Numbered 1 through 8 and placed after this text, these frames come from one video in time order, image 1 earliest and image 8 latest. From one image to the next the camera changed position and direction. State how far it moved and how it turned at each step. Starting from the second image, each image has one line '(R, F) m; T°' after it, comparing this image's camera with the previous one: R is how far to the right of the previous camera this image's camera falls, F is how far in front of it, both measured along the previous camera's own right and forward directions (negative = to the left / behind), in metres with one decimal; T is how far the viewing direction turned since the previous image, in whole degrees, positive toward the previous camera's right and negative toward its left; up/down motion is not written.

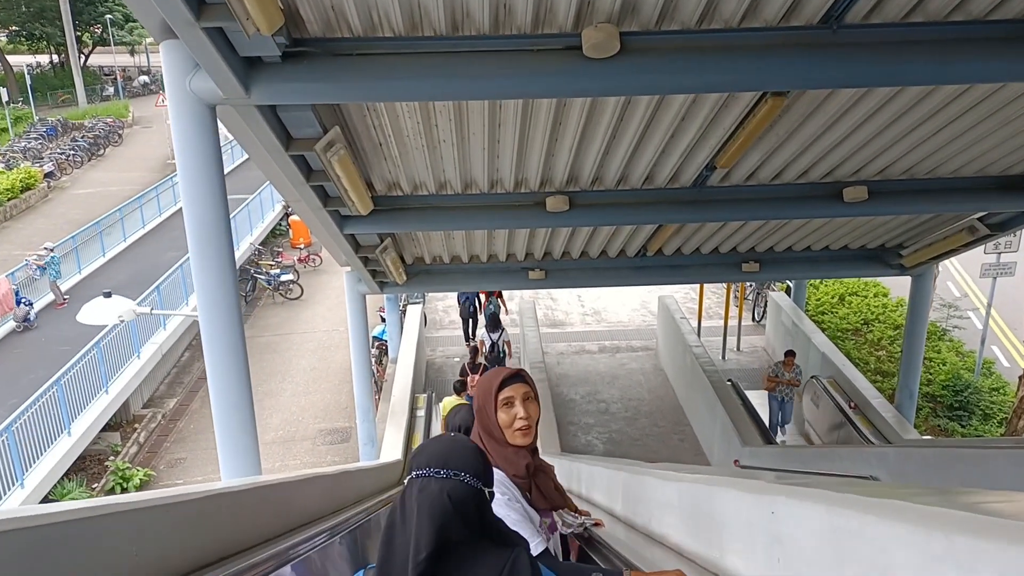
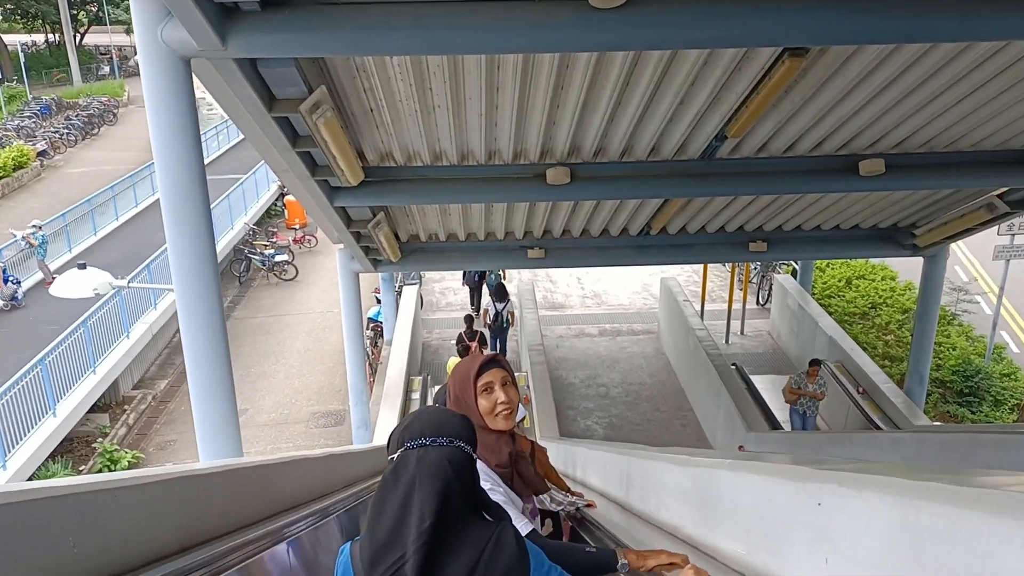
(0.0, +0.3) m; 0°
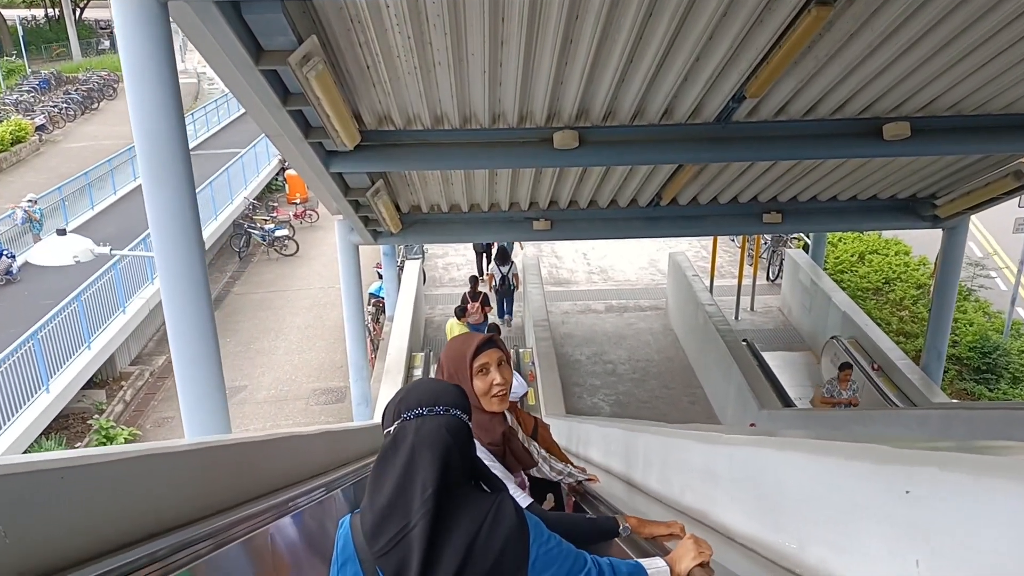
(0.0, +0.3) m; 0°
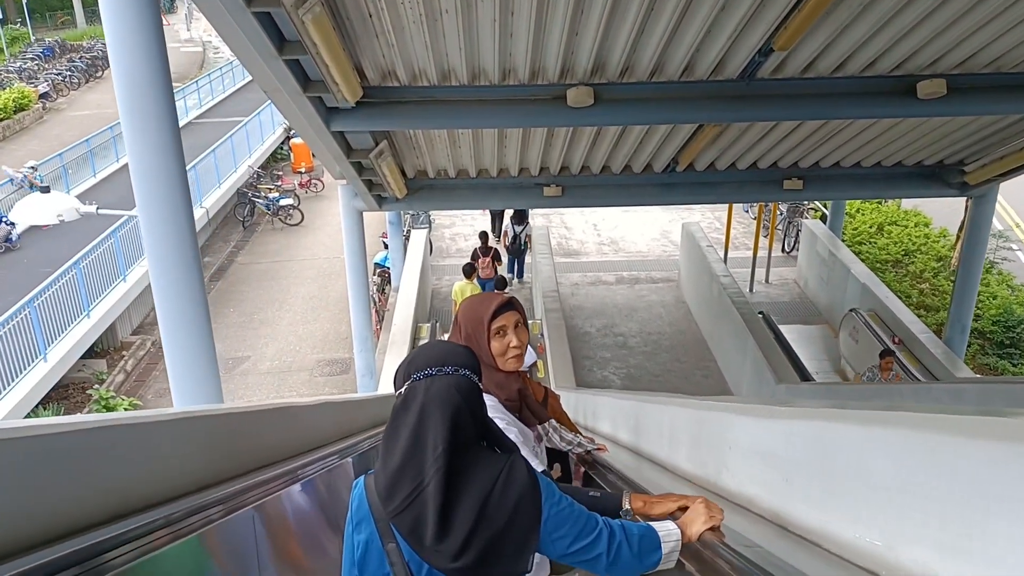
(0.0, +0.3) m; -1°
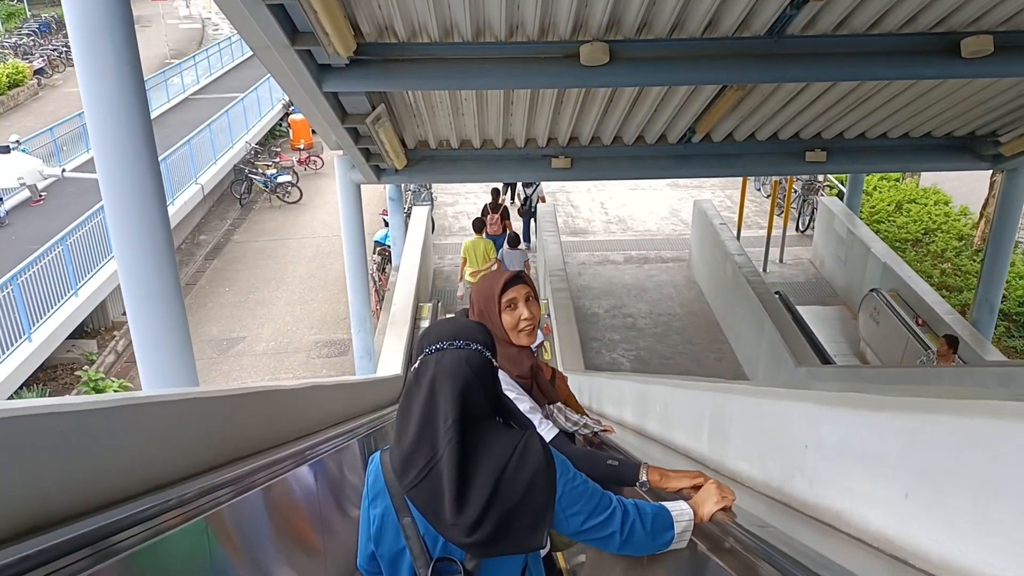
(0.0, +0.4) m; 0°
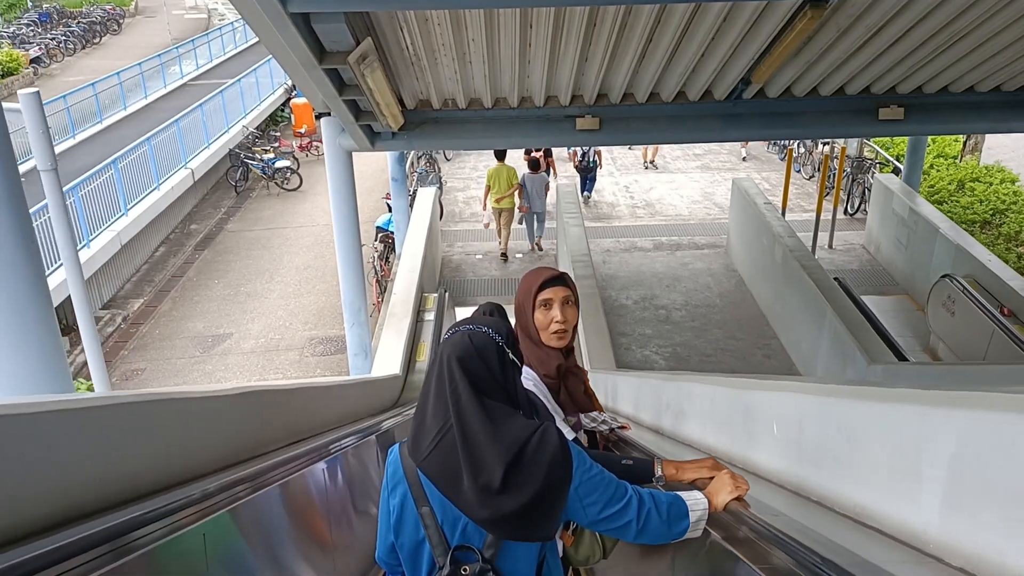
(0.0, +1.1) m; -1°
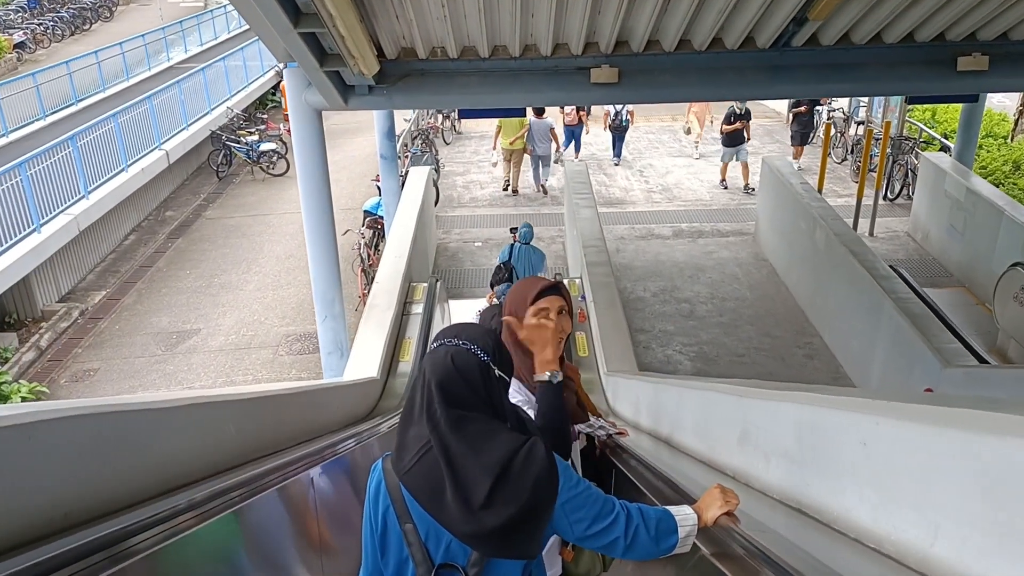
(0.0, +1.0) m; 0°
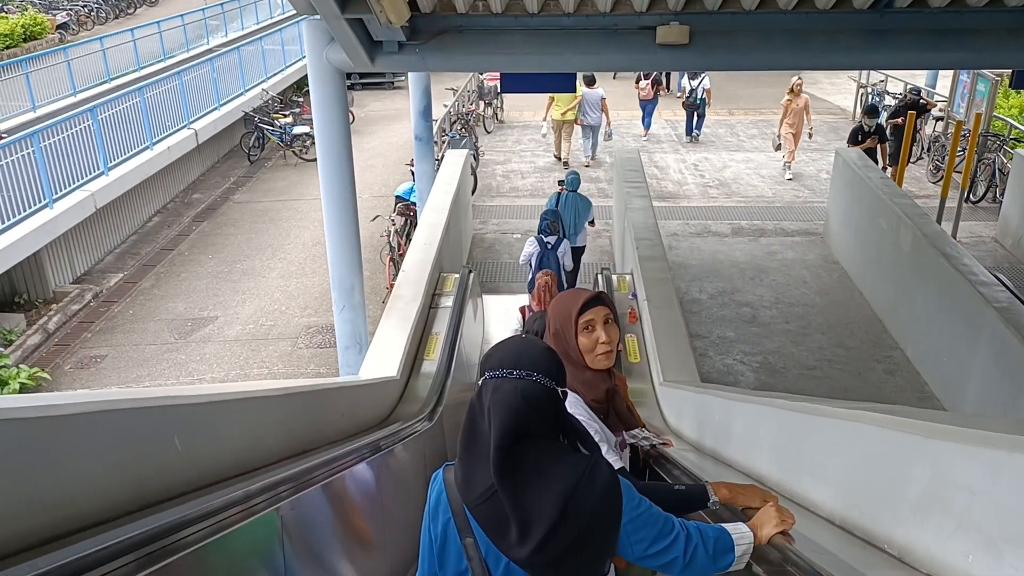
(0.0, +0.7) m; -3°
